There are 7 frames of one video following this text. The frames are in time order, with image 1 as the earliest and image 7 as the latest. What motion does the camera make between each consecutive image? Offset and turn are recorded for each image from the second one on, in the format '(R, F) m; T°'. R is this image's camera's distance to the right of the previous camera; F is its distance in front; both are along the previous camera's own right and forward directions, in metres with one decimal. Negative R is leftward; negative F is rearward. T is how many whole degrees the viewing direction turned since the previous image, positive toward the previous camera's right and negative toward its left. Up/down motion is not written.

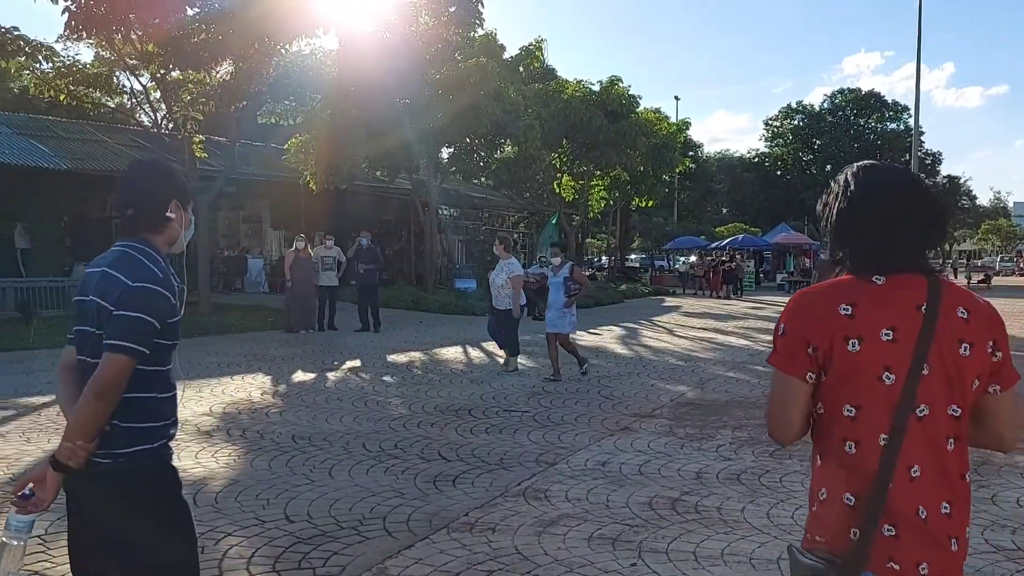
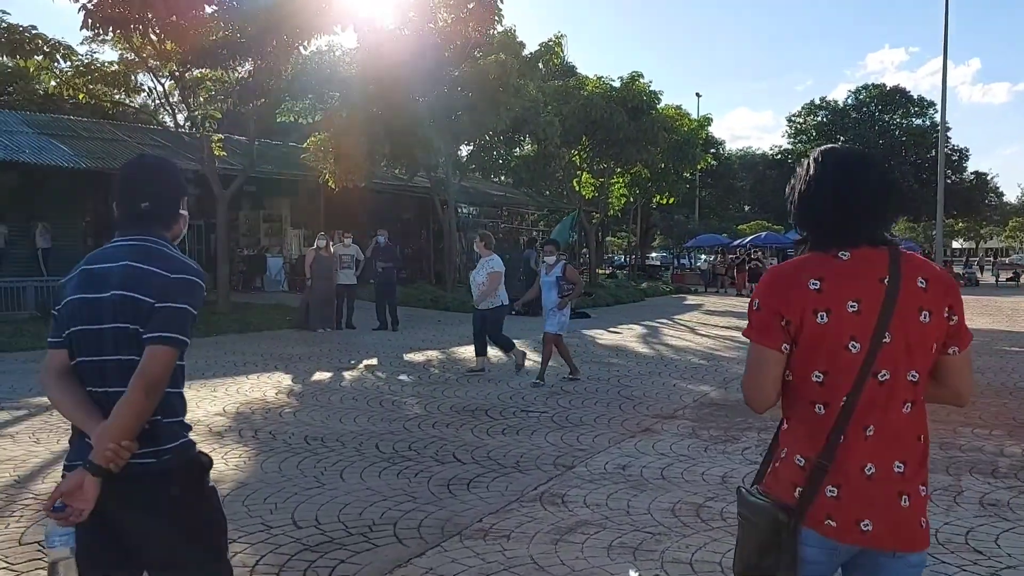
(0.0, +0.2) m; -1°
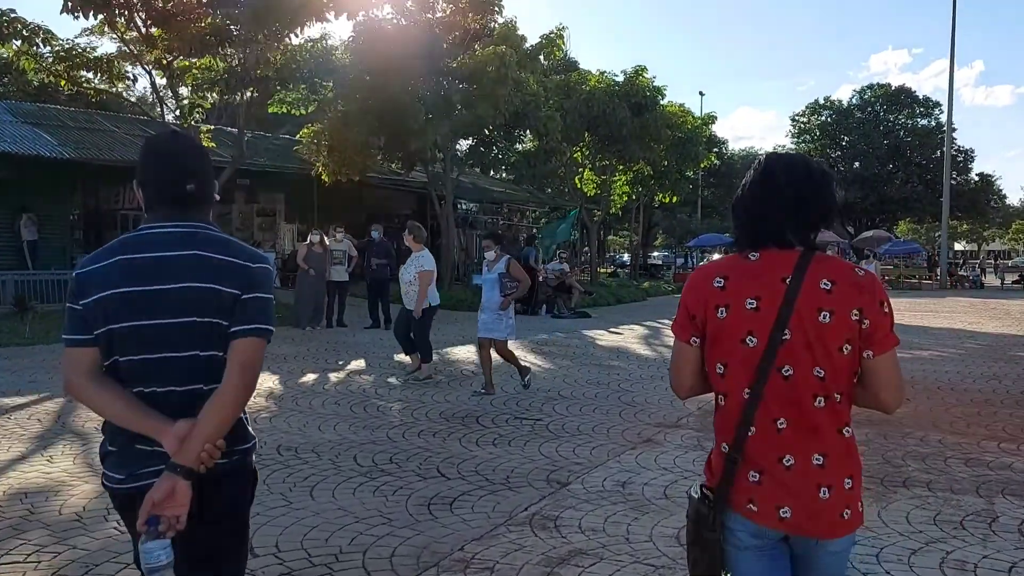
(+0.1, +0.5) m; 0°
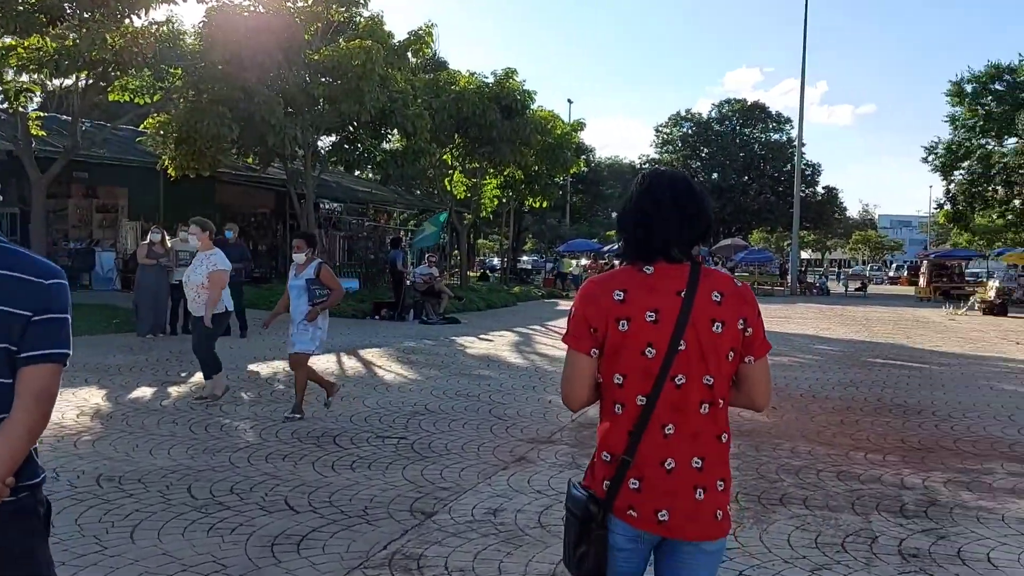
(0.0, +0.5) m; +9°
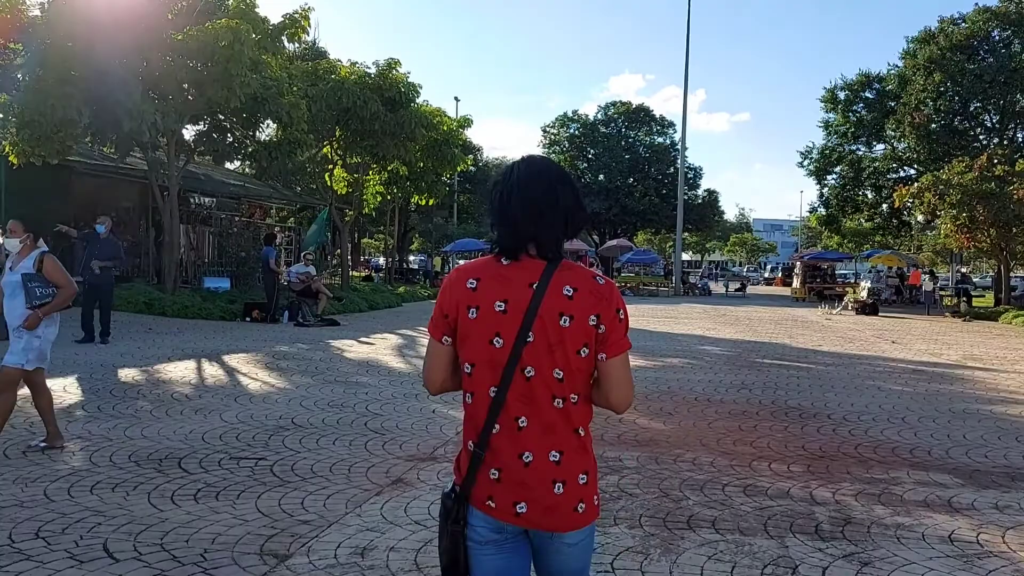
(+0.1, +0.7) m; +7°
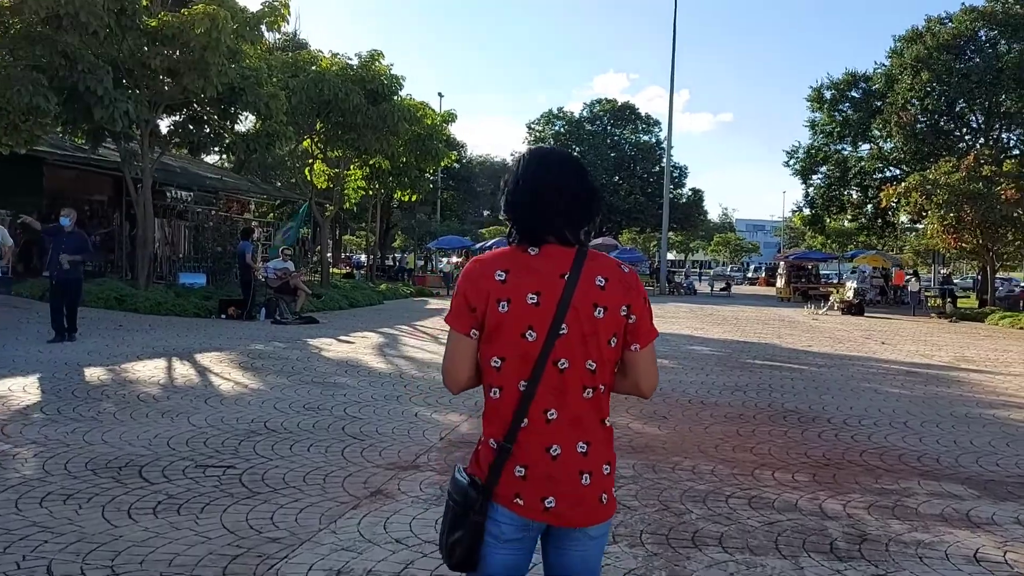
(0.0, +0.4) m; +1°
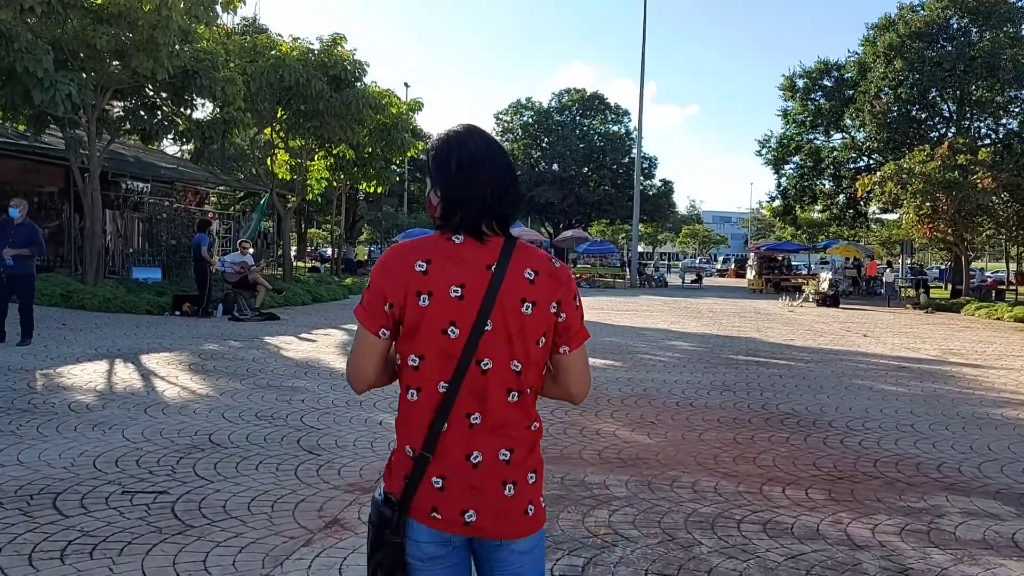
(0.0, +0.7) m; +2°
